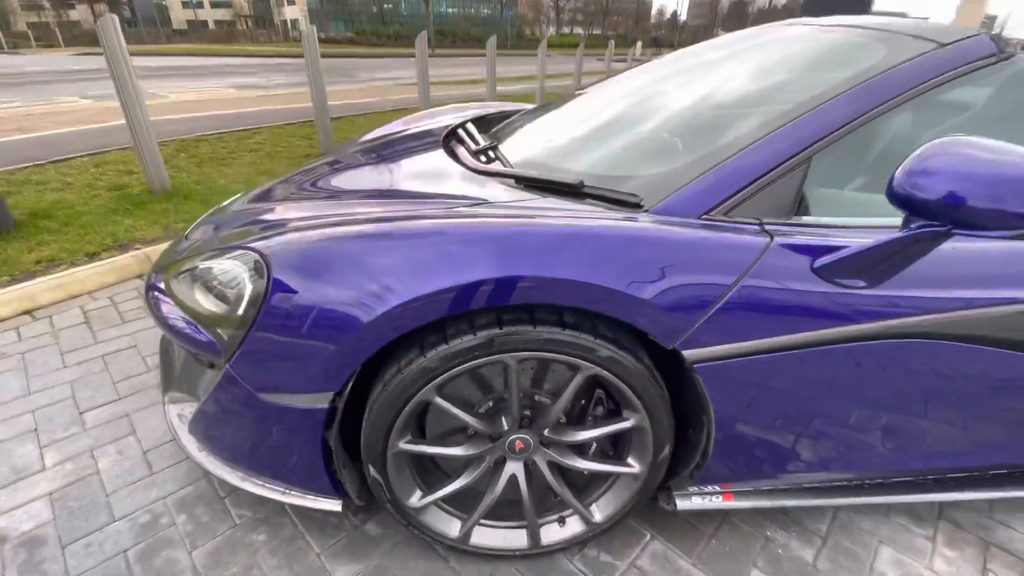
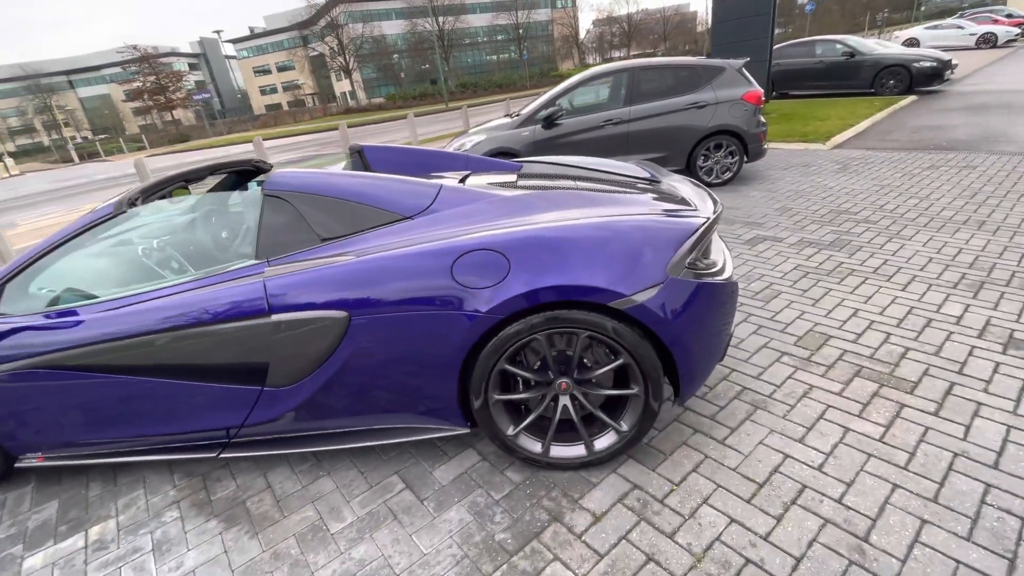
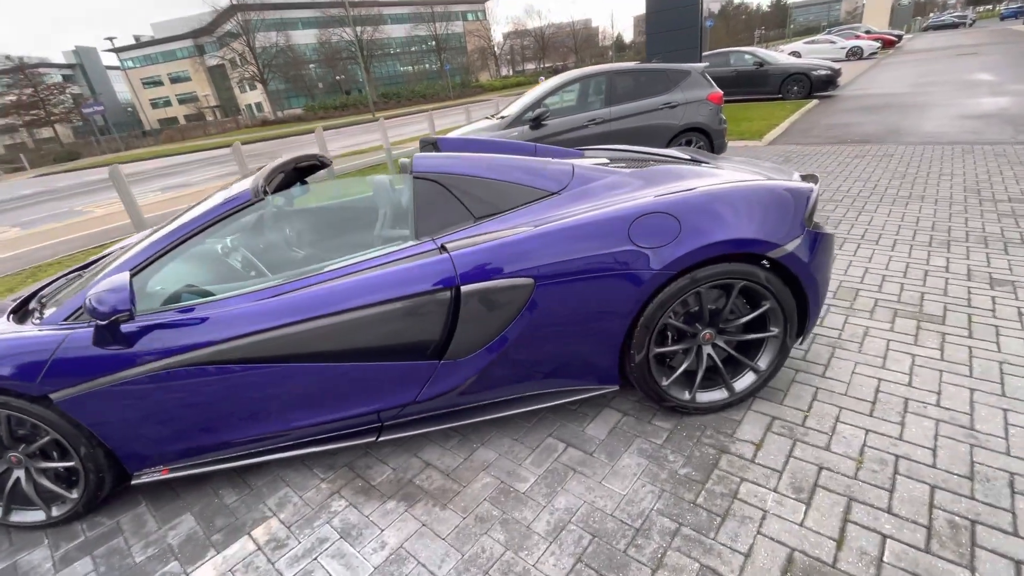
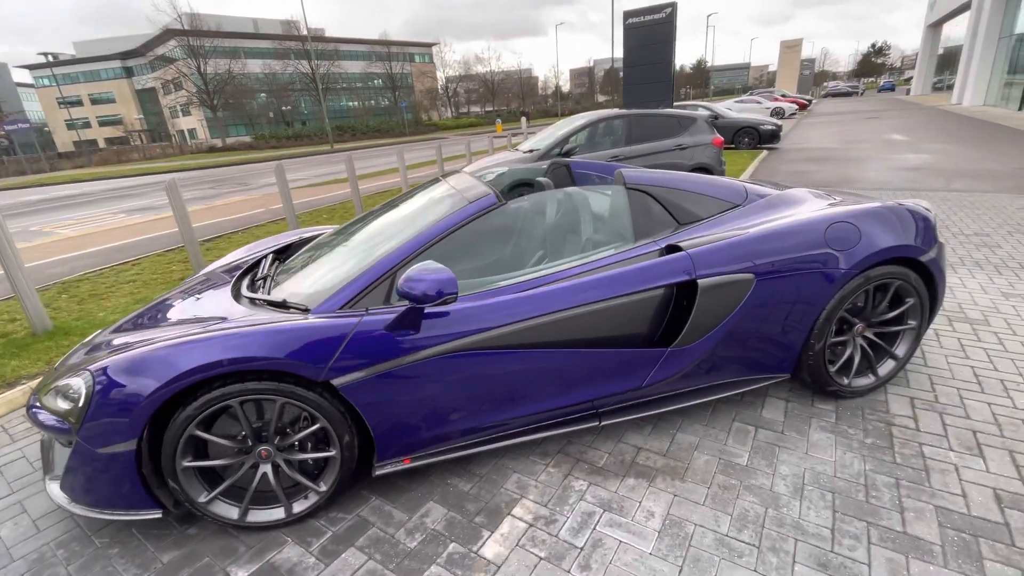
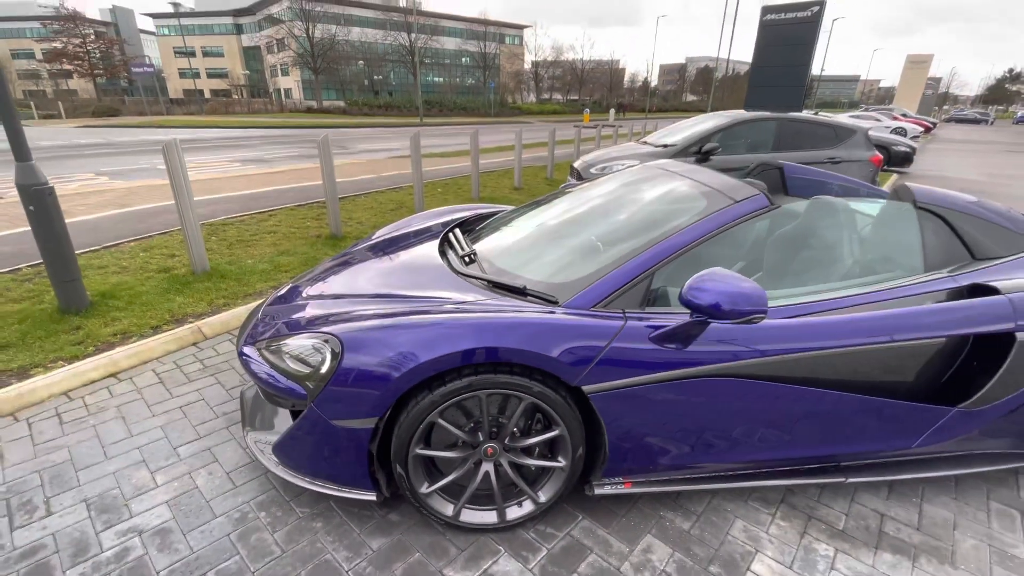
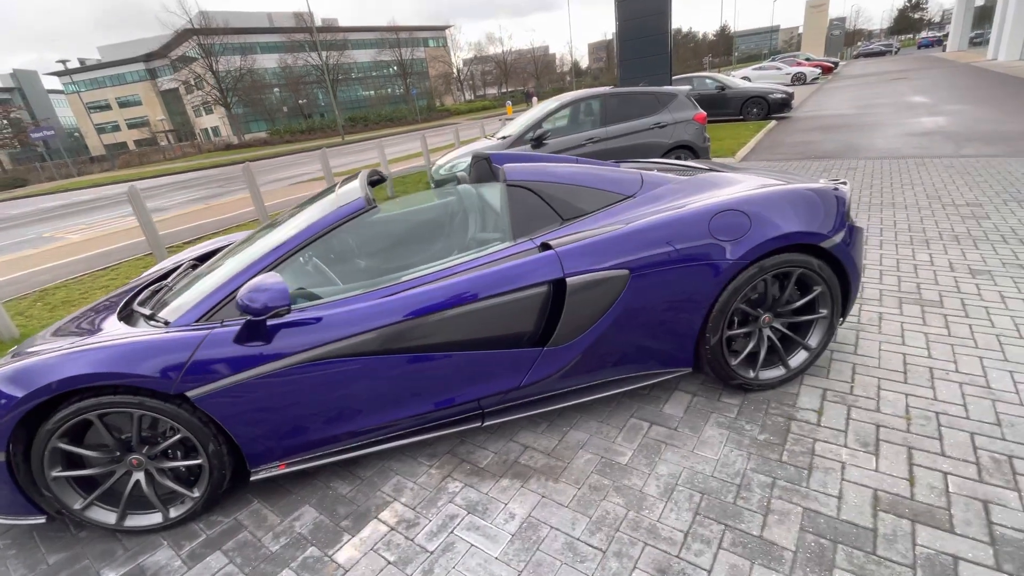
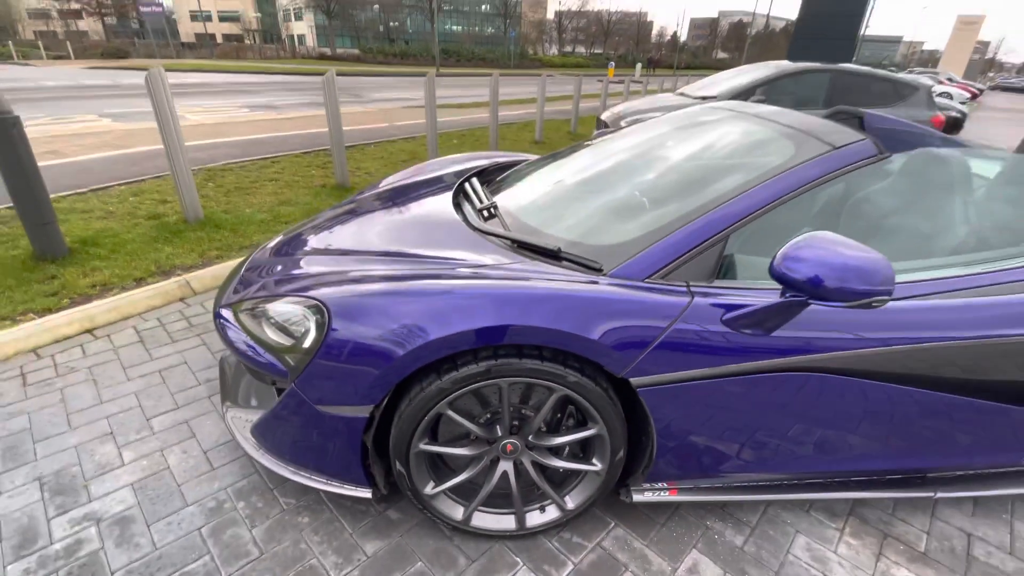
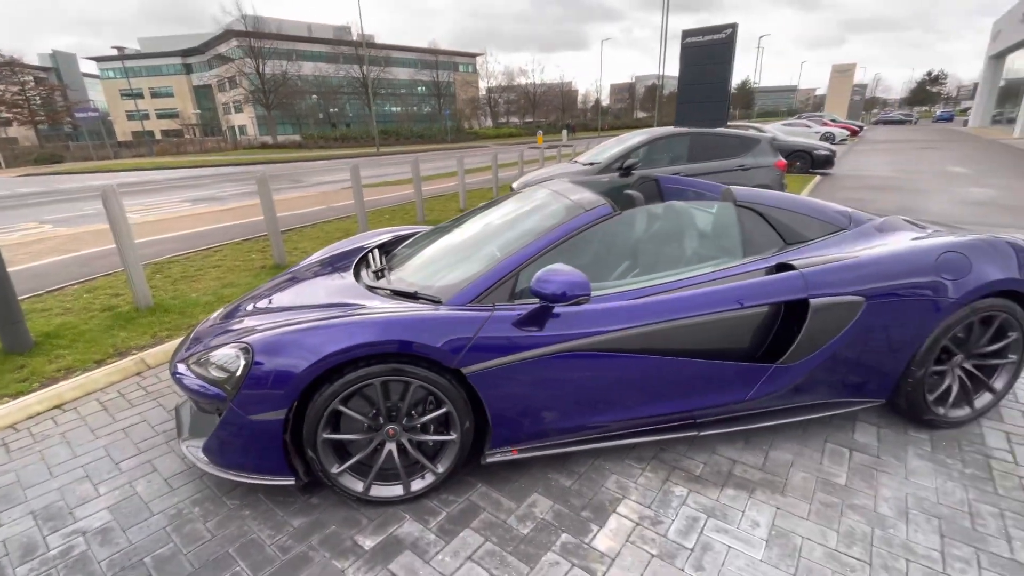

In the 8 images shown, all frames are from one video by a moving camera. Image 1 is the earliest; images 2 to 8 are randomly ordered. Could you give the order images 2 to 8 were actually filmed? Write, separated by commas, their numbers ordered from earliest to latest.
7, 5, 8, 4, 6, 3, 2
